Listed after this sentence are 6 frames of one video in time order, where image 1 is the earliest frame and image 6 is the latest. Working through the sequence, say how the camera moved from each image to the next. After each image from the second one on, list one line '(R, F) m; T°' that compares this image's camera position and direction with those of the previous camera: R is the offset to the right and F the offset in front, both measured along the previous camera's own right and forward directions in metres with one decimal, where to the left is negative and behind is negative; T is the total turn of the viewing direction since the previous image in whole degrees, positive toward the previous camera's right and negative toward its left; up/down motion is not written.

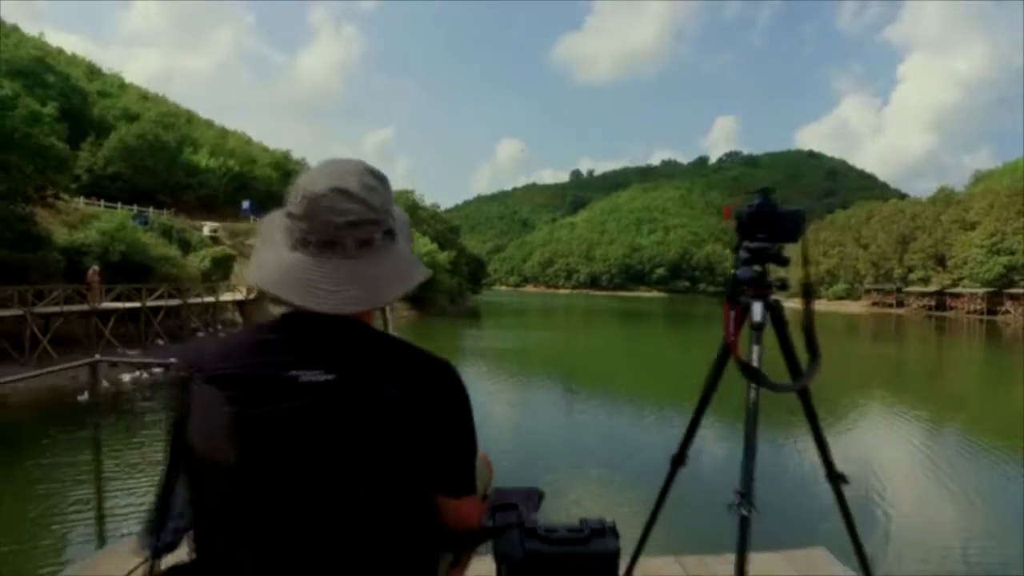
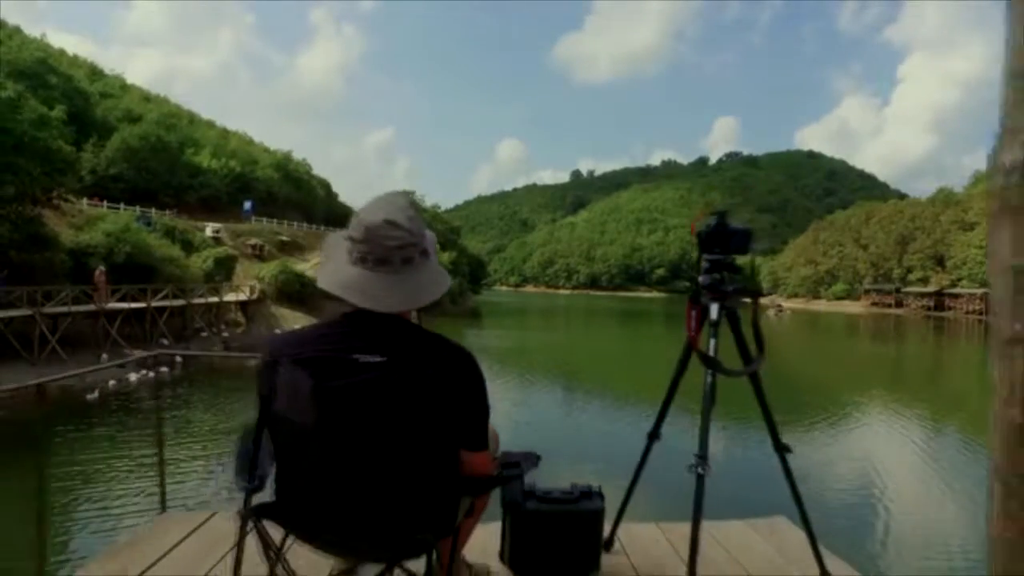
(0.0, -0.2) m; 0°
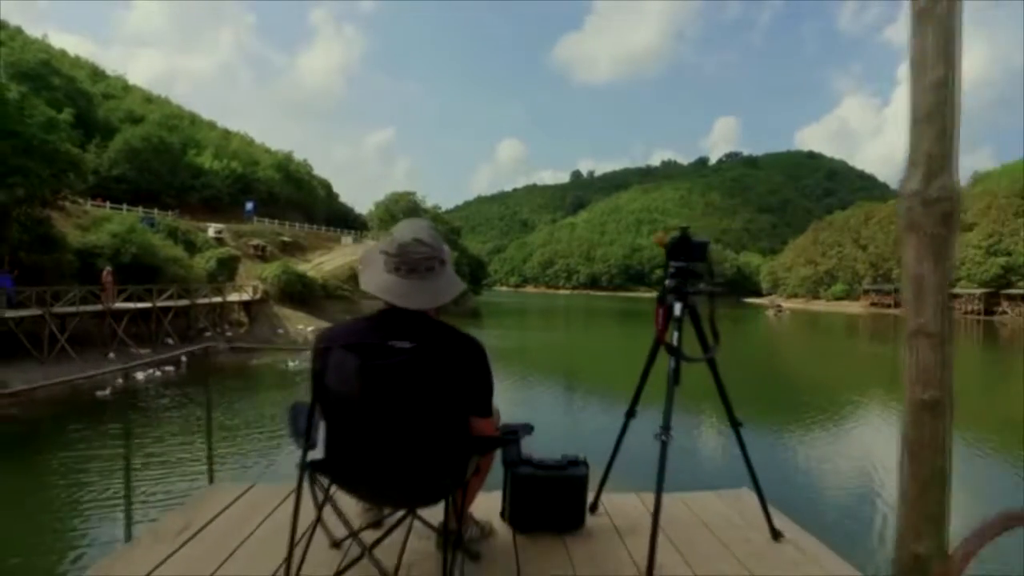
(0.0, -0.2) m; 0°
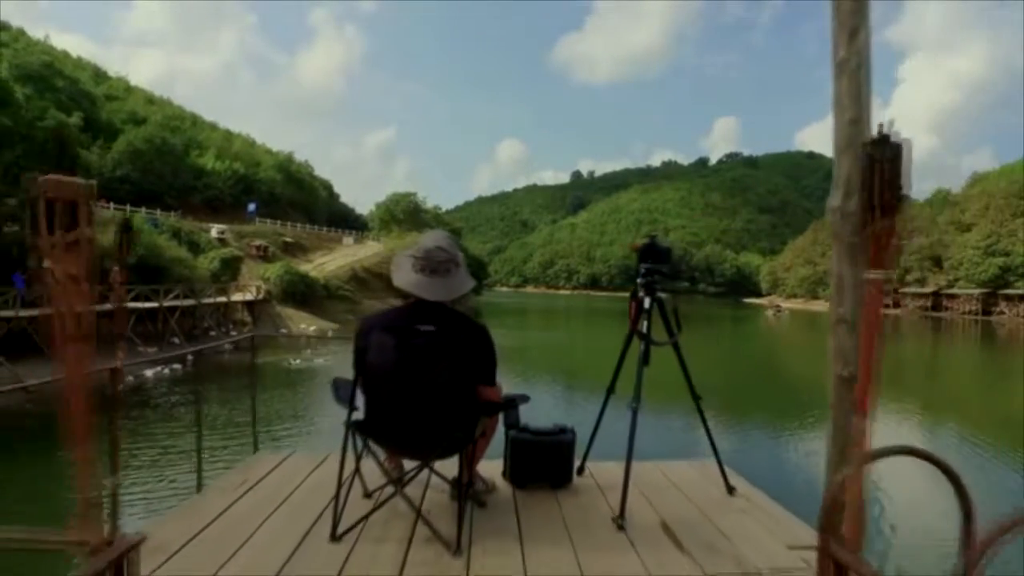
(0.0, -0.2) m; 0°
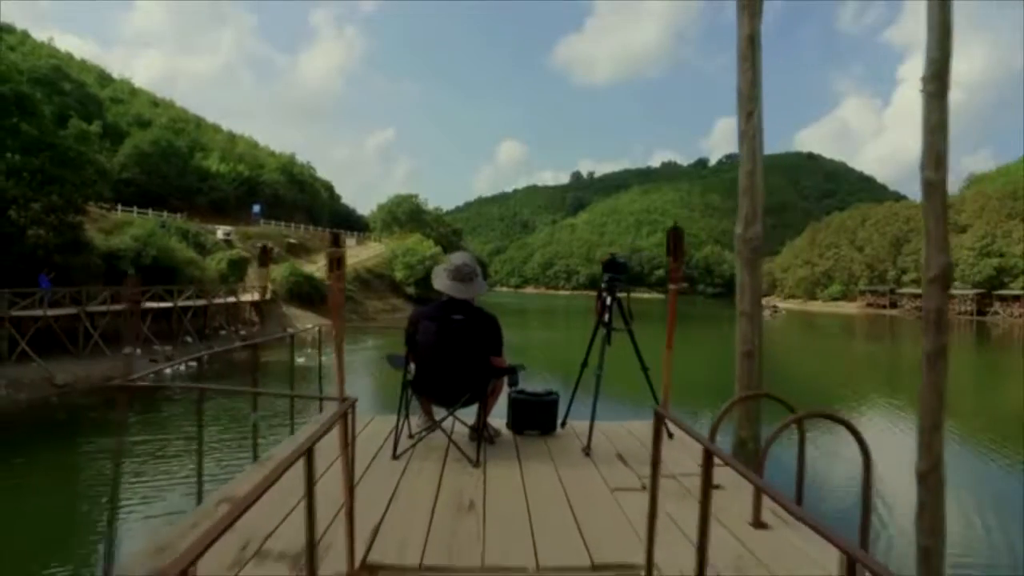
(0.0, -0.5) m; 0°
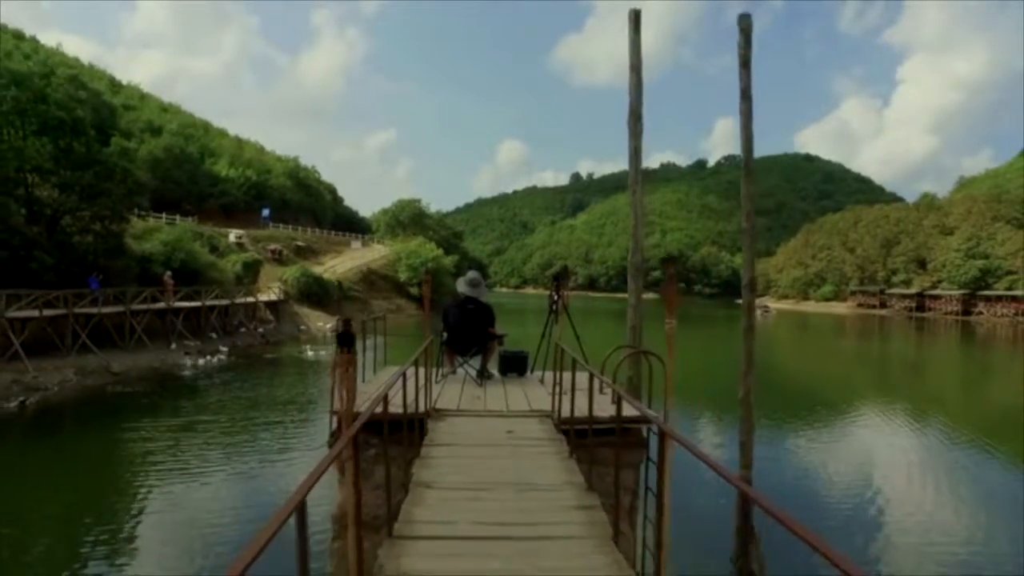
(0.0, -1.4) m; 0°
